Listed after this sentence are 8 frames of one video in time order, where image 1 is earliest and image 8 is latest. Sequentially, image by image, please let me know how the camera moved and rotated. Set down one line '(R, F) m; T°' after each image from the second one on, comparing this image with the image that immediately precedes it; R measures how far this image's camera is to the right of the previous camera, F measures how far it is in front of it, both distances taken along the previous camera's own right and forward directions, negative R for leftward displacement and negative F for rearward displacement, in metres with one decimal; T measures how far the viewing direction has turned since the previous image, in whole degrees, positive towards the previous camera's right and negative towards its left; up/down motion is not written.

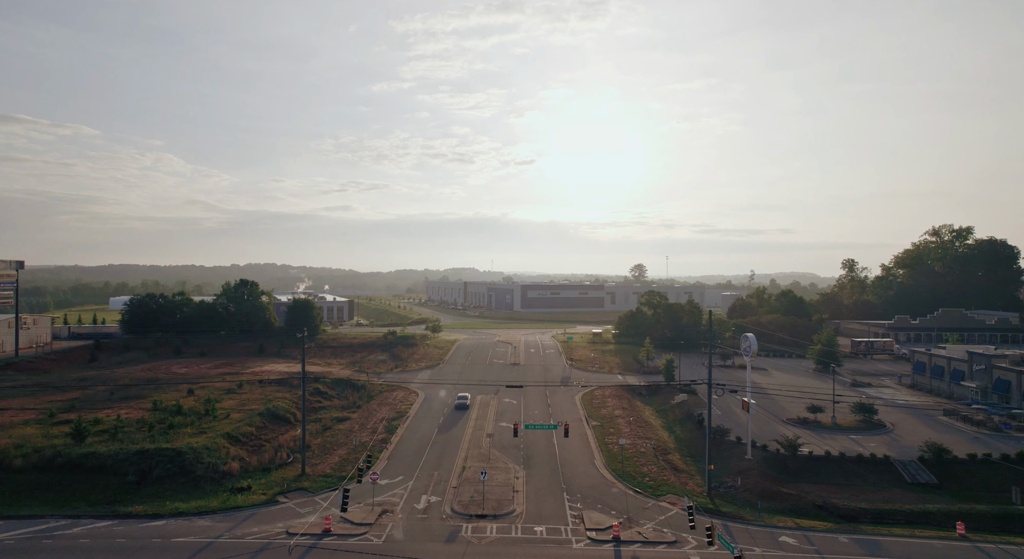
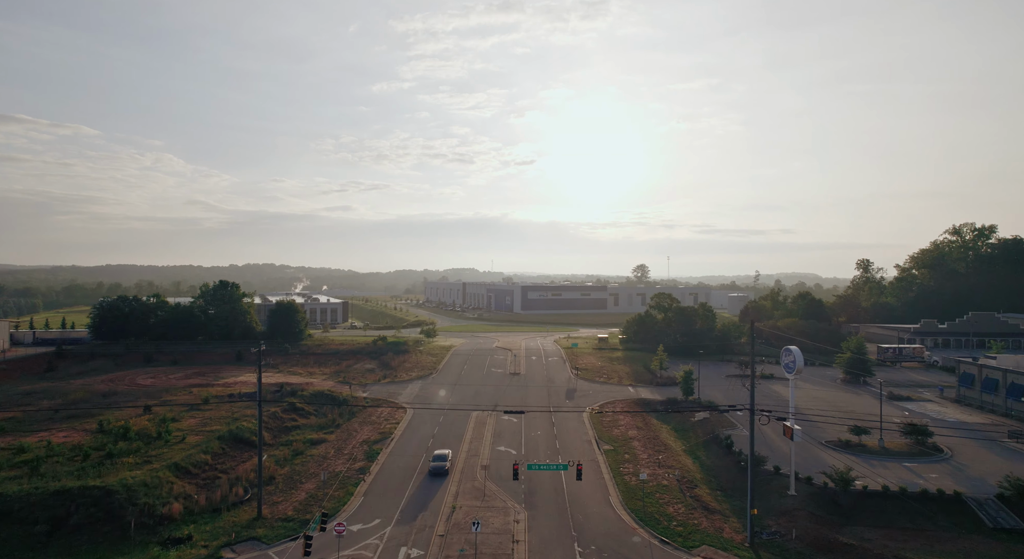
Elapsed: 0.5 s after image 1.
(0.0, +4.2) m; 0°
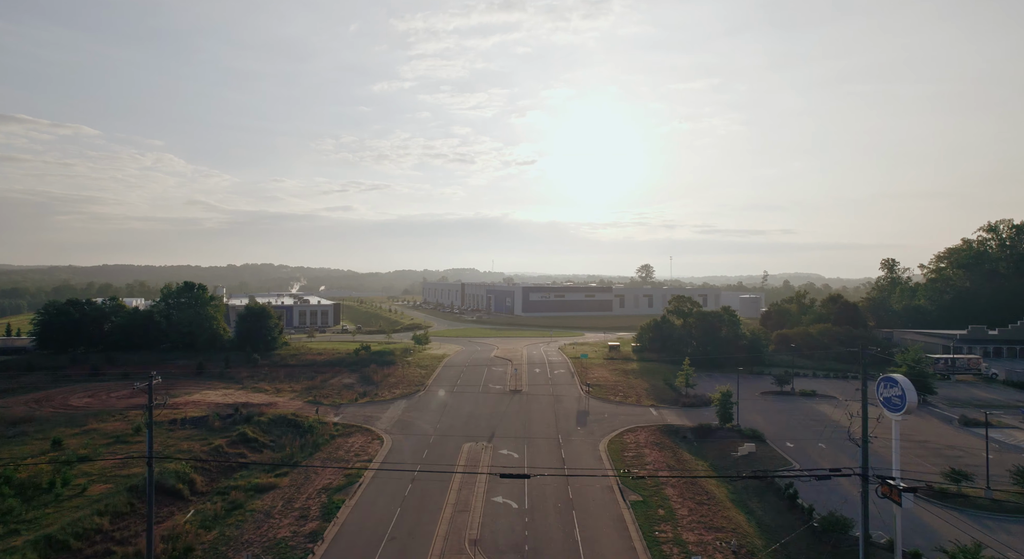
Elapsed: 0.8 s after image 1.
(0.0, +6.3) m; 0°
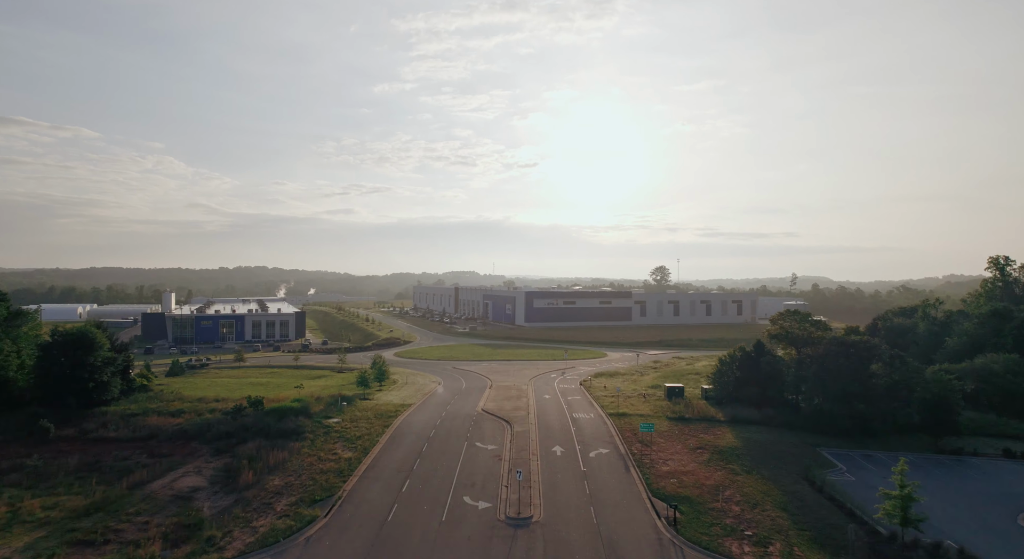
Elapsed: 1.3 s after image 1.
(+0.1, +20.5) m; 0°
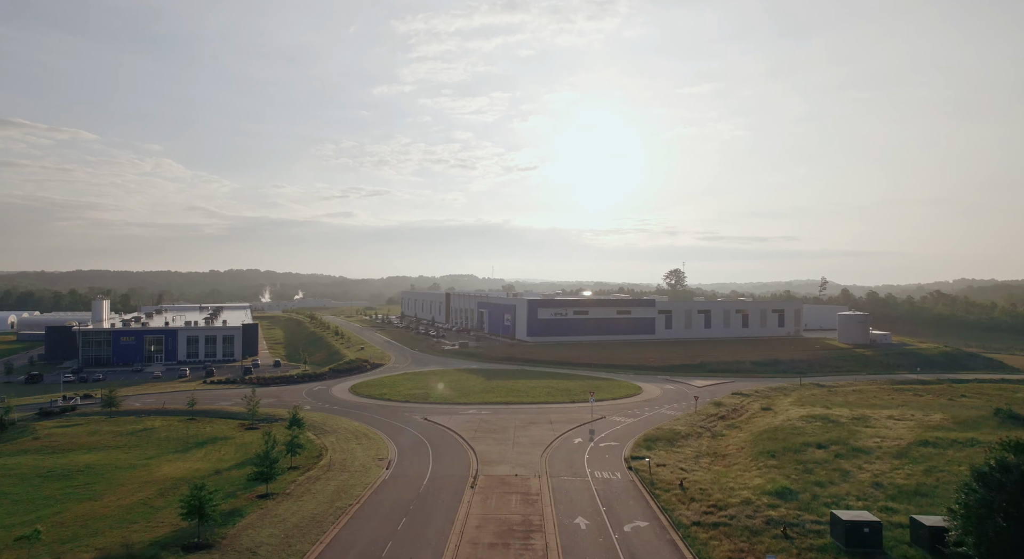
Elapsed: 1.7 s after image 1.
(0.0, +18.6) m; 0°
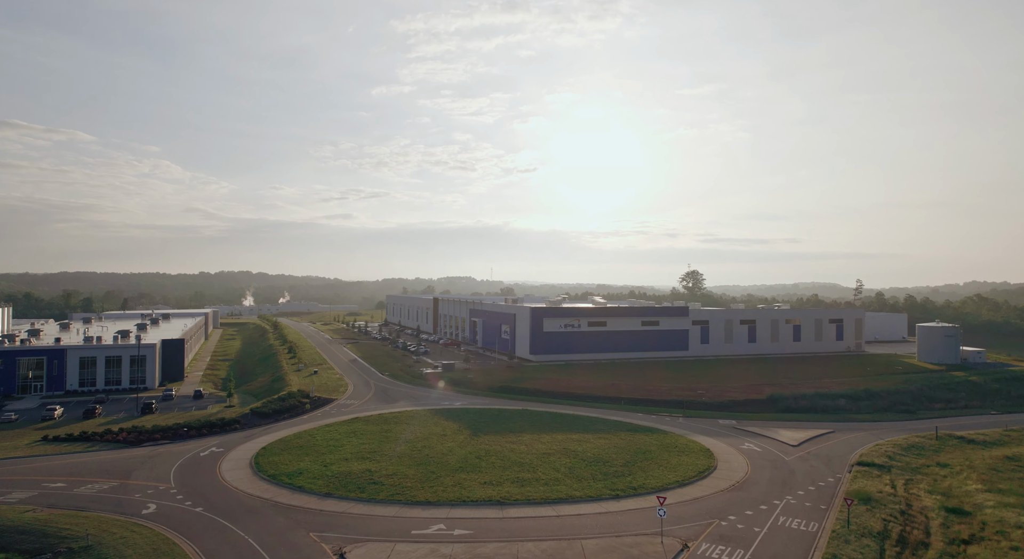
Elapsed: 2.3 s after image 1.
(0.0, +18.6) m; 0°
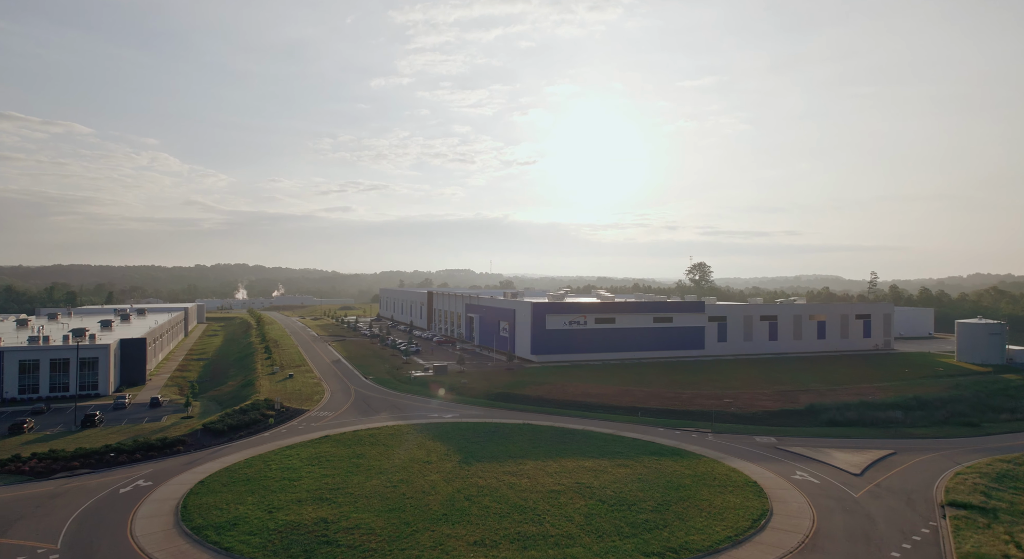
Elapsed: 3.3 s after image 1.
(0.0, +6.9) m; 0°
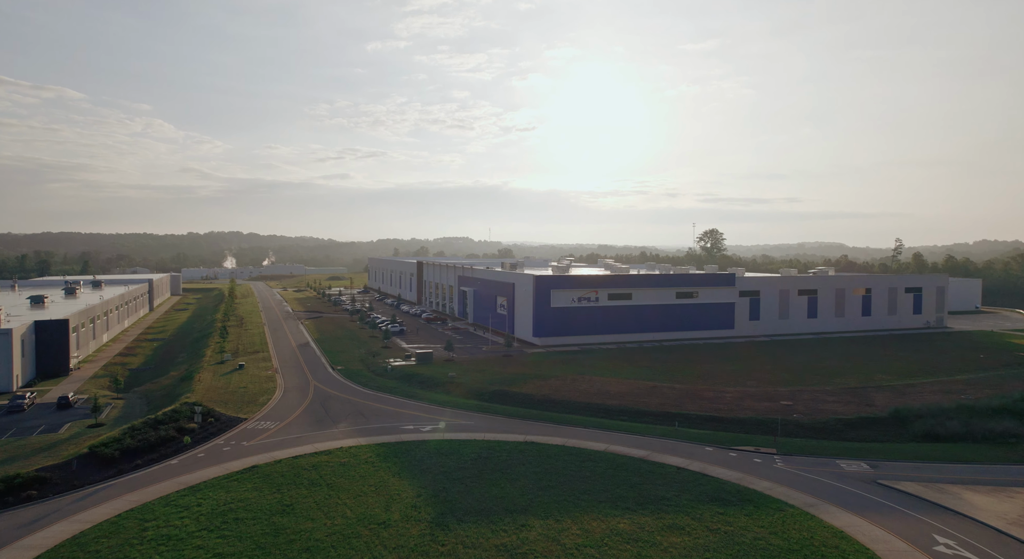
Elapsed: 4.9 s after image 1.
(0.0, +10.5) m; 0°
